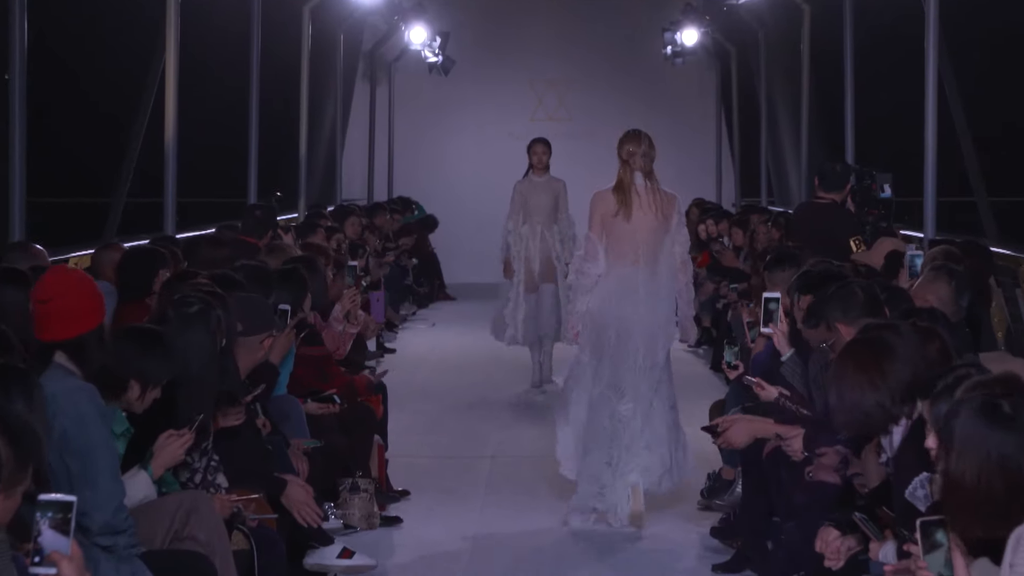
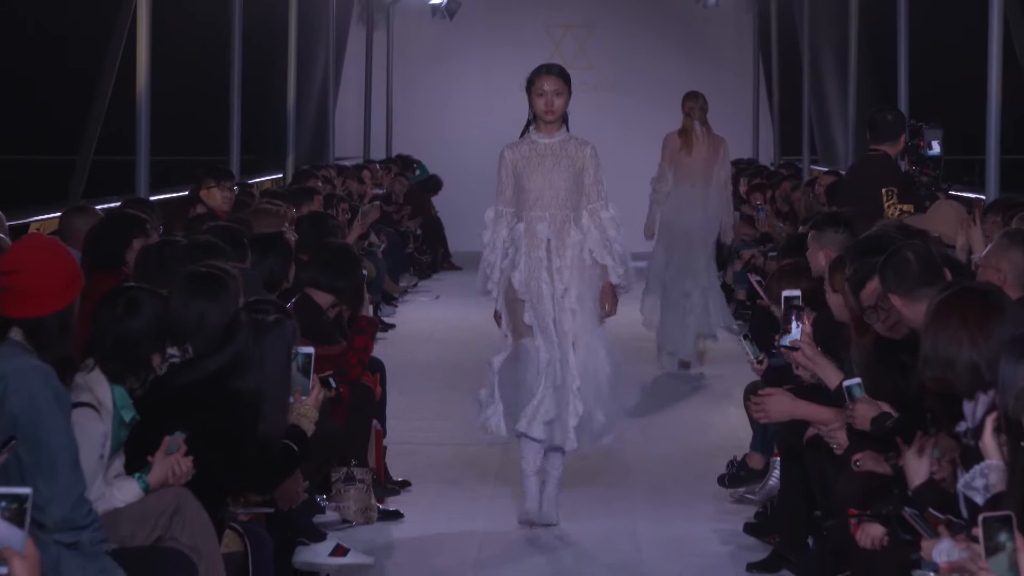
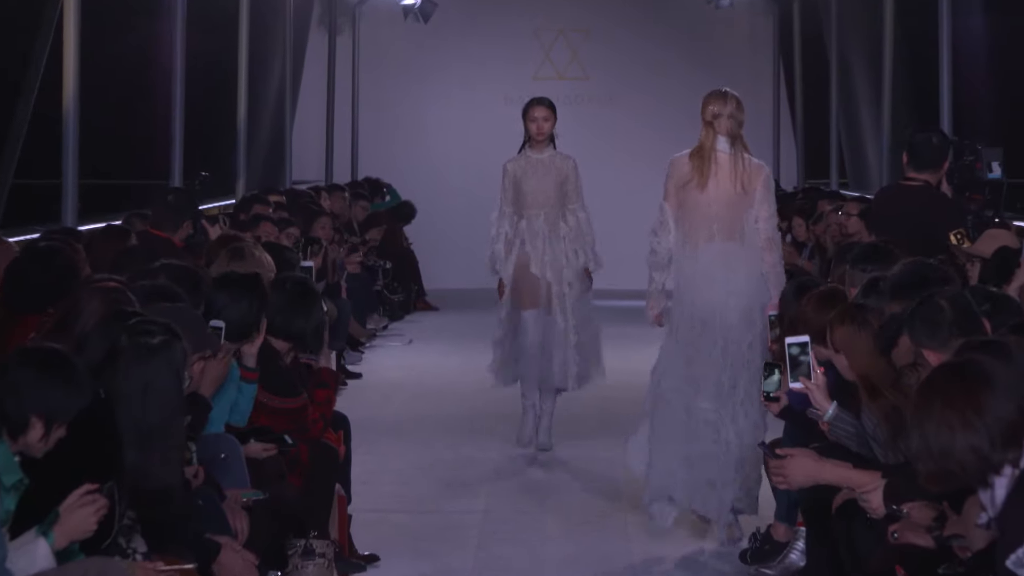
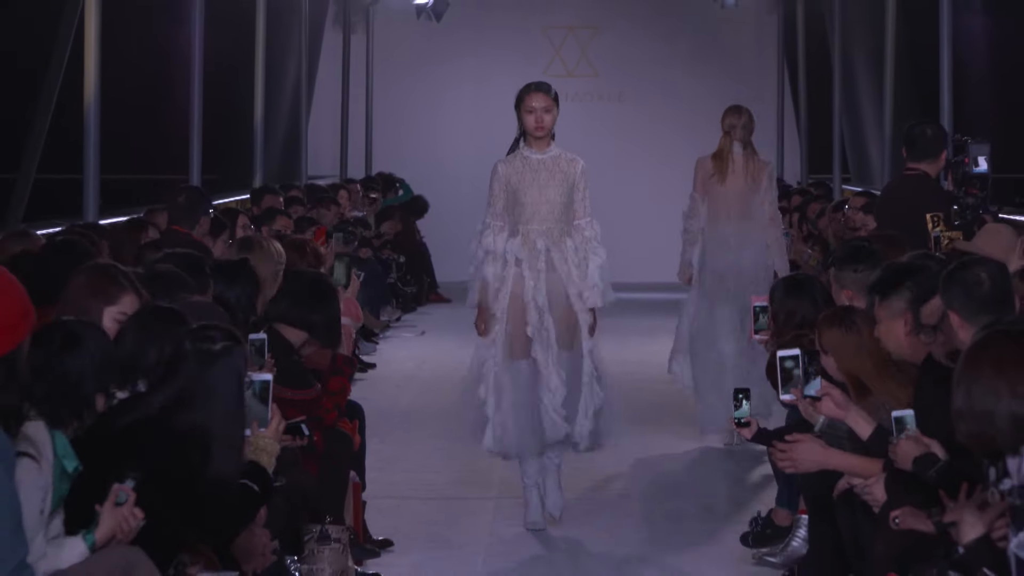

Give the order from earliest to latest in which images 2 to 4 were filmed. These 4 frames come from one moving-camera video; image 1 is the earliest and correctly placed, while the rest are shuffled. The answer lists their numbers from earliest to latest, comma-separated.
3, 4, 2
